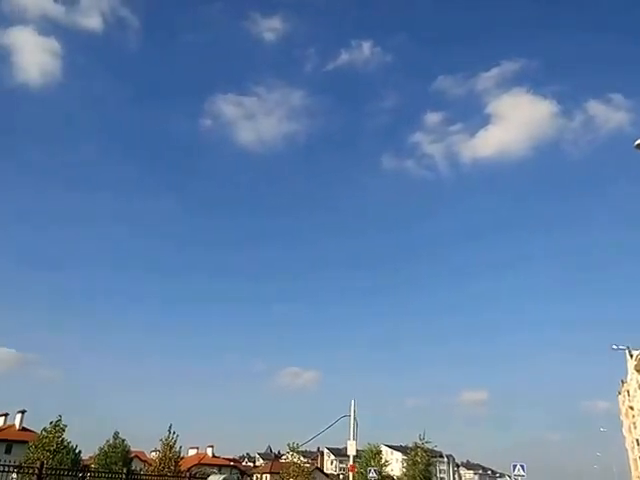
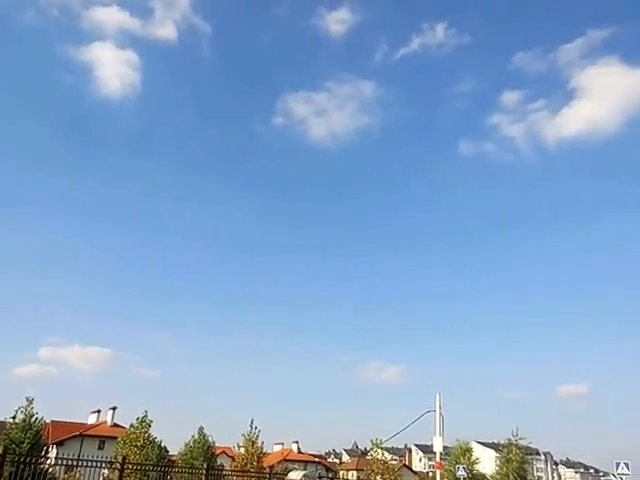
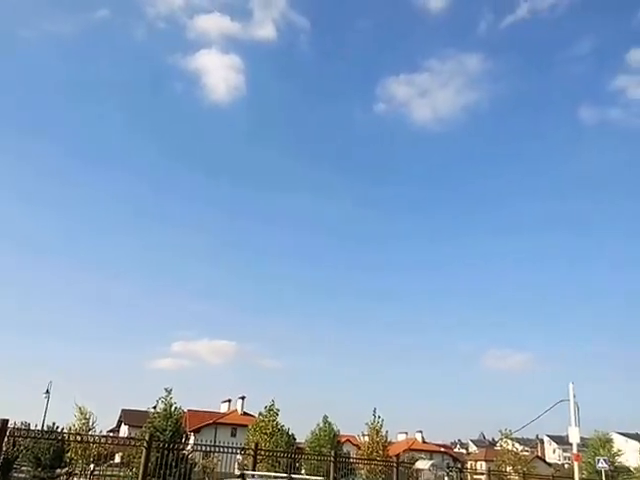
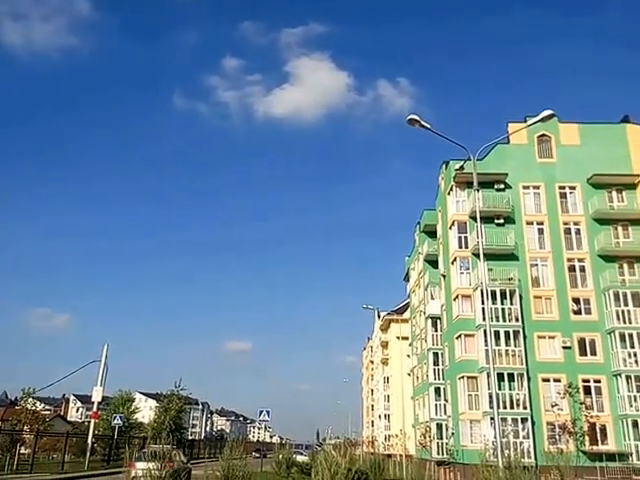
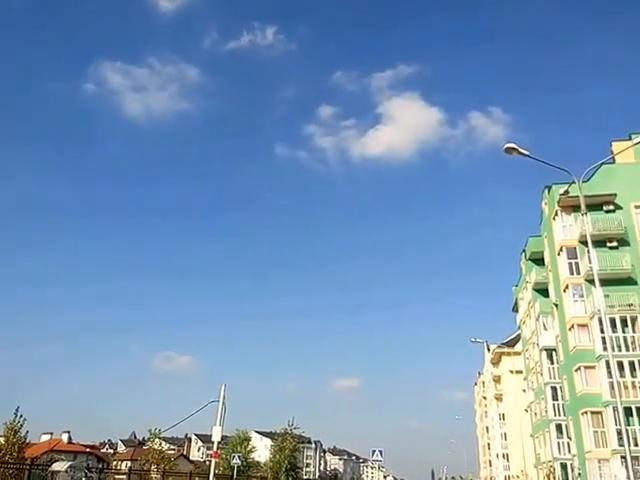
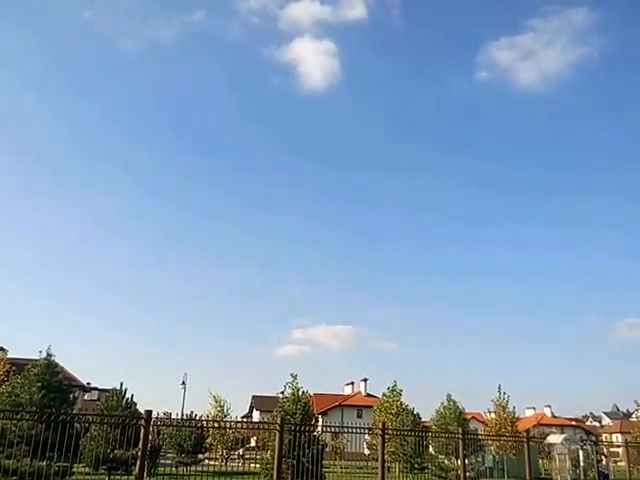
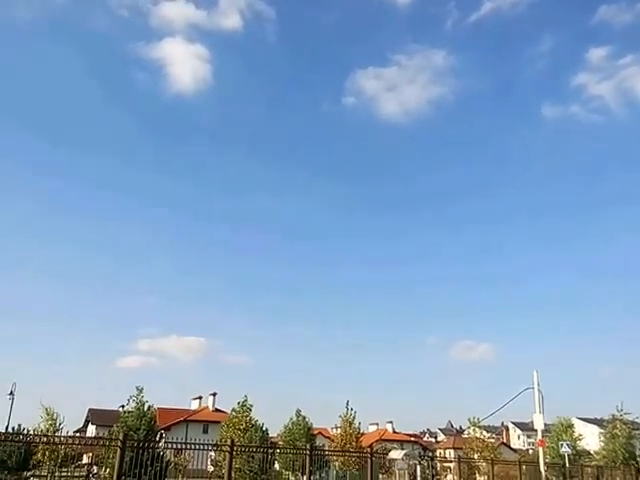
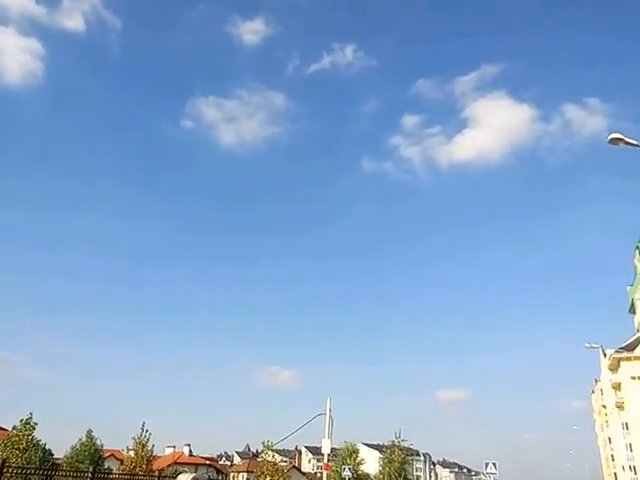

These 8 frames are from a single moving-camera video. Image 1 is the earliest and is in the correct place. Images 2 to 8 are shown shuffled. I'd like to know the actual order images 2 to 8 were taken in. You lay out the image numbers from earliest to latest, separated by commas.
7, 6, 3, 2, 8, 5, 4
